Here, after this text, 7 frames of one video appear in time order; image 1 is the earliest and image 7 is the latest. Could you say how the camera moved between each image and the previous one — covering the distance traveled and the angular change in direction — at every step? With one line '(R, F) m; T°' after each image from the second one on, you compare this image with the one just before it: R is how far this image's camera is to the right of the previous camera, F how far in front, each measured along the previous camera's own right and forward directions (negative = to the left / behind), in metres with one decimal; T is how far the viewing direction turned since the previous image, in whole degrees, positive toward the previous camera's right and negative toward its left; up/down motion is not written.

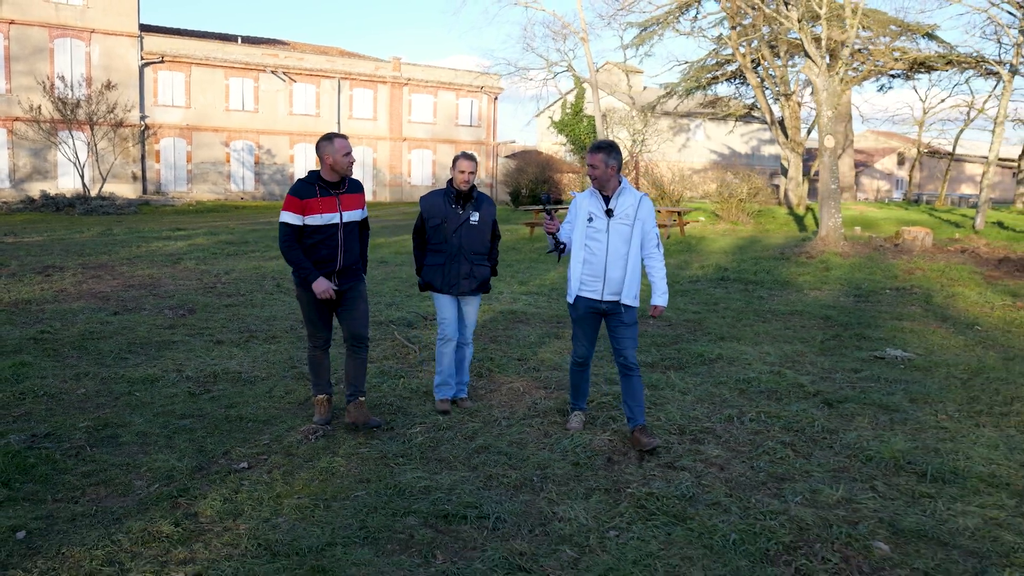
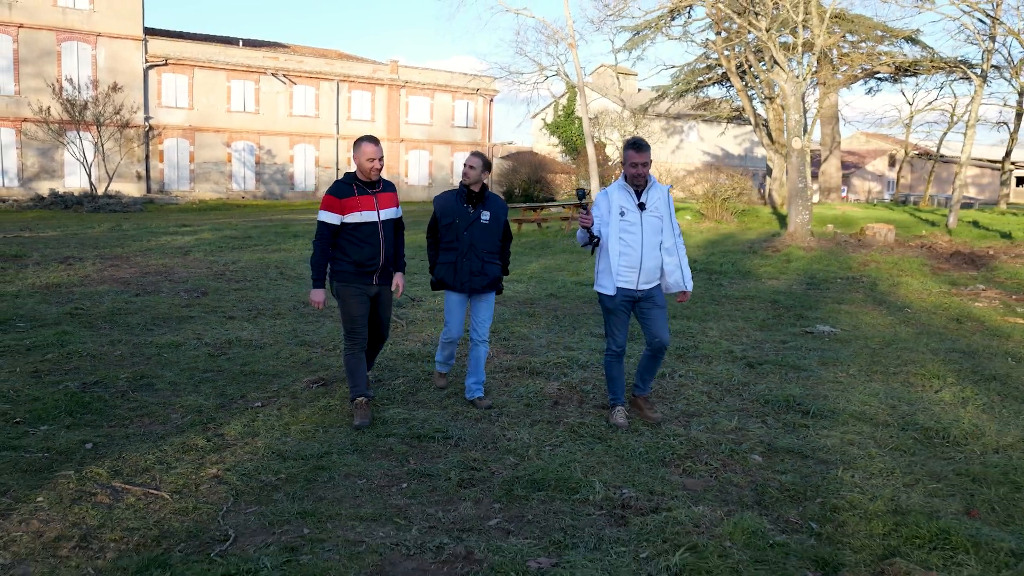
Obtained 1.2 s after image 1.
(+0.2, -1.1) m; 0°
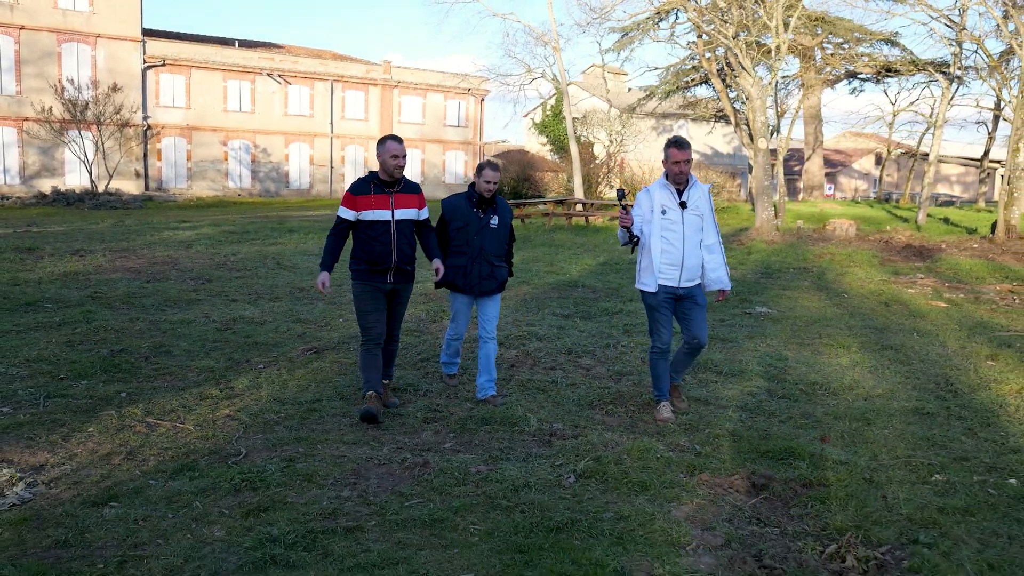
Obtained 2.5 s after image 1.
(+0.2, -1.1) m; 0°
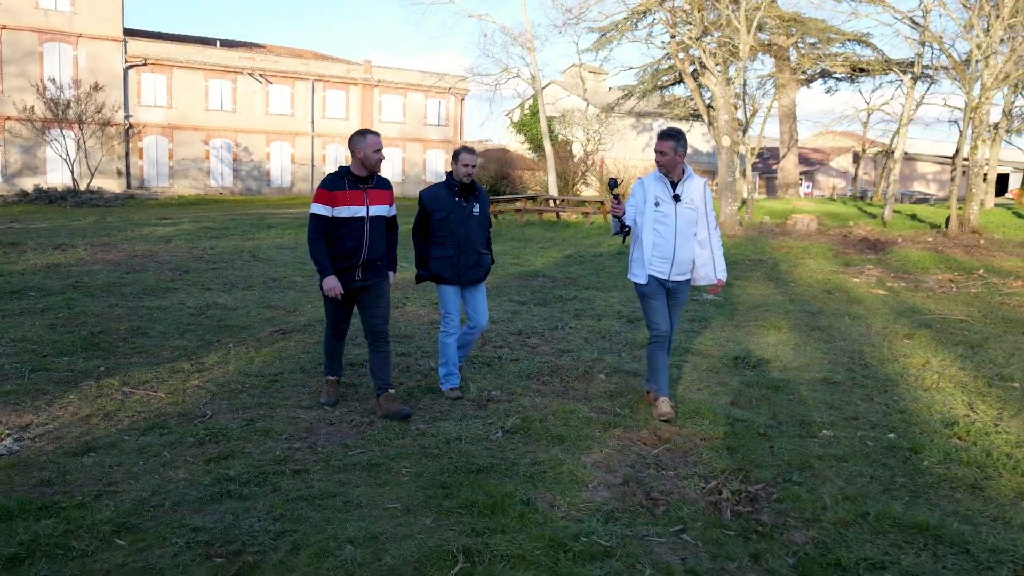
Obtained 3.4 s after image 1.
(+0.3, -0.6) m; +1°
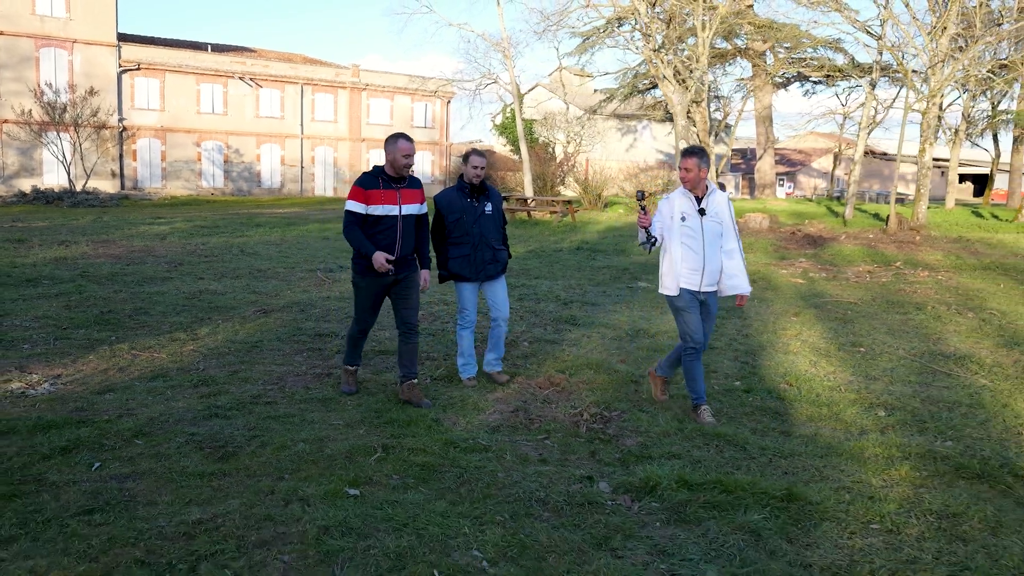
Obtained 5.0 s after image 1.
(+0.5, -1.4) m; 0°
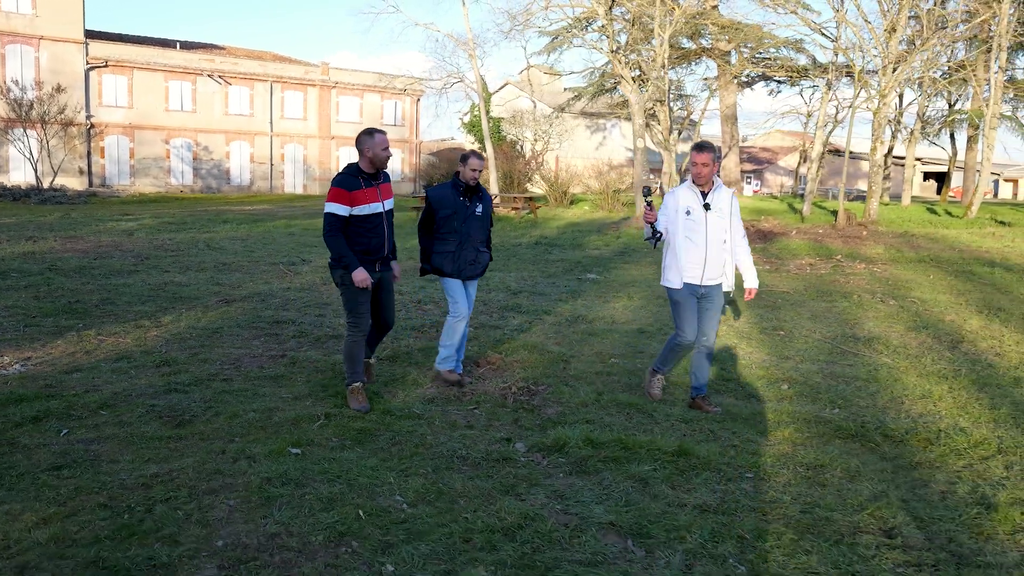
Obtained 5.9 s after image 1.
(+0.2, -0.5) m; +2°
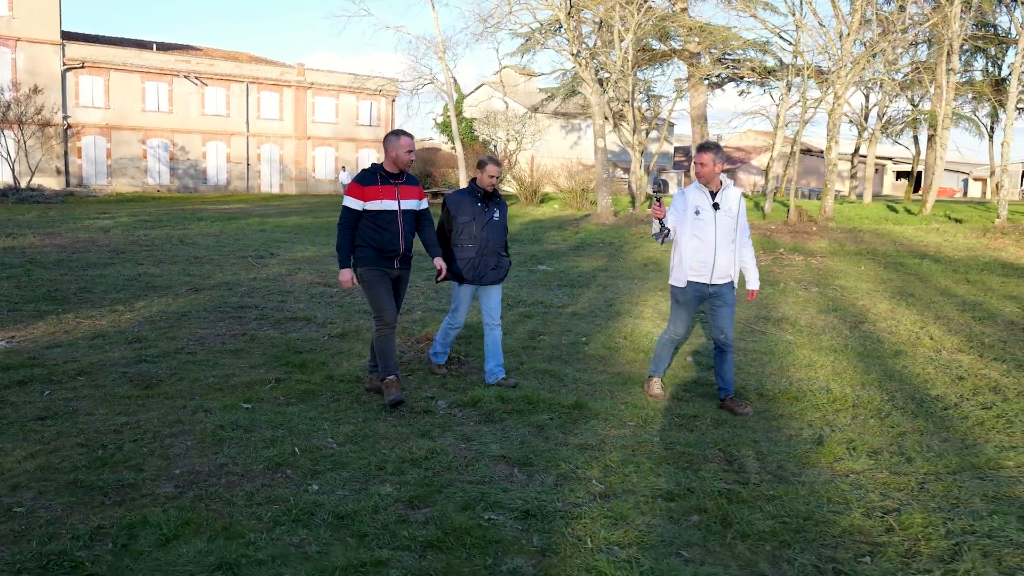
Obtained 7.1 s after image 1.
(+0.4, -0.8) m; +1°
